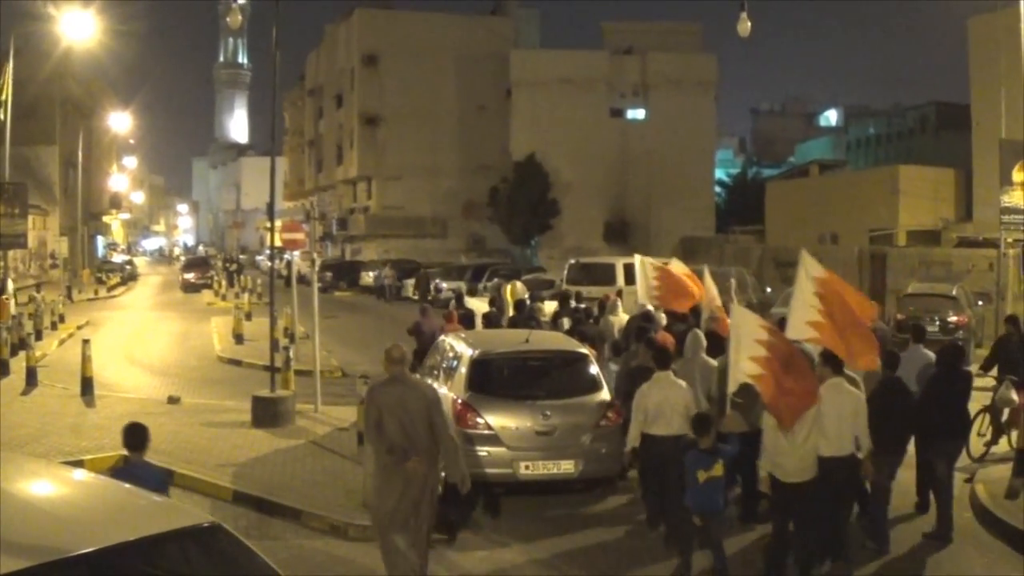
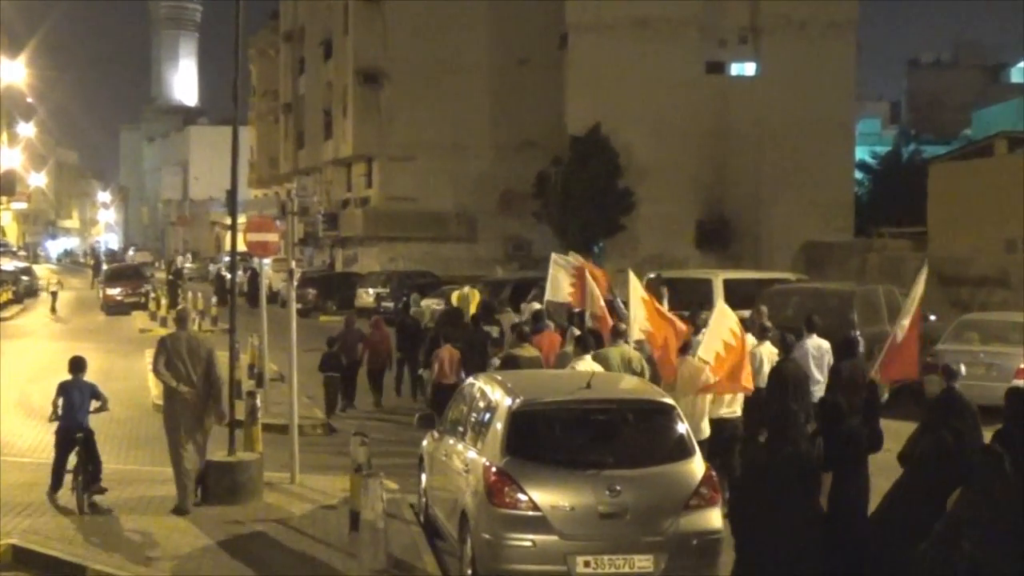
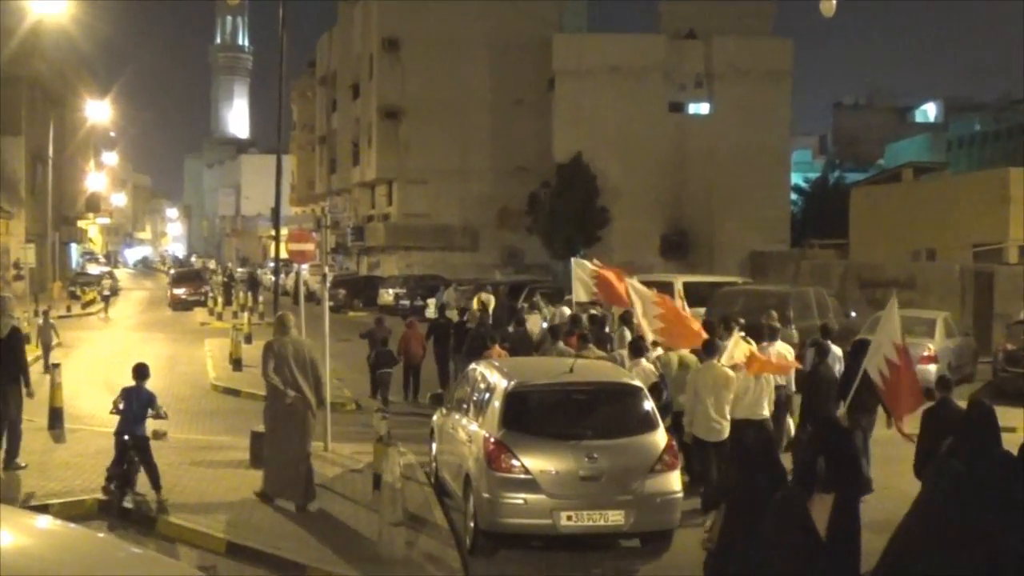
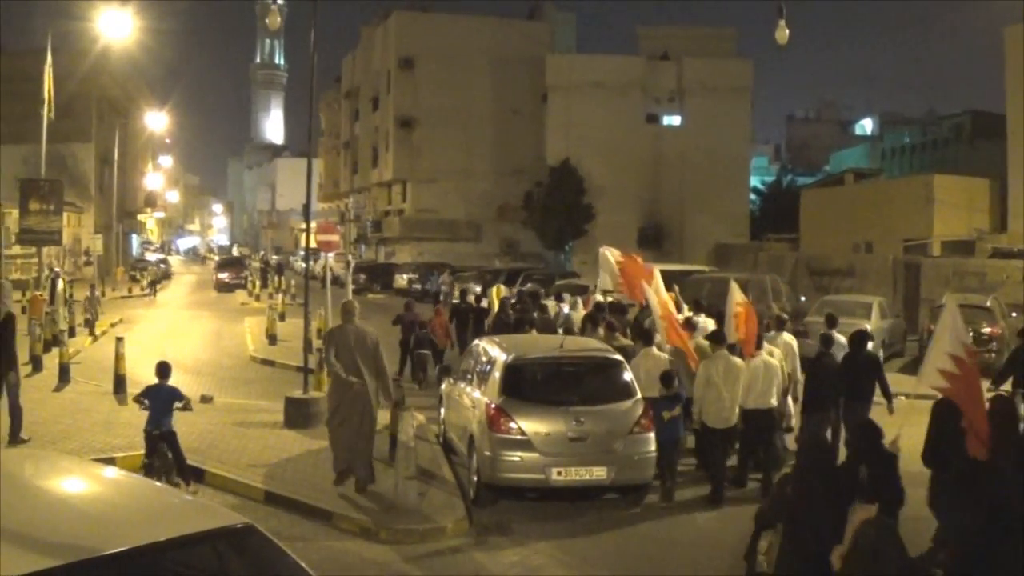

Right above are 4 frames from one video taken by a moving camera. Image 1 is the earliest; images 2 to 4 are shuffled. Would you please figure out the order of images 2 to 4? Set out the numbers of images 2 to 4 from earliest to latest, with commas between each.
4, 3, 2
